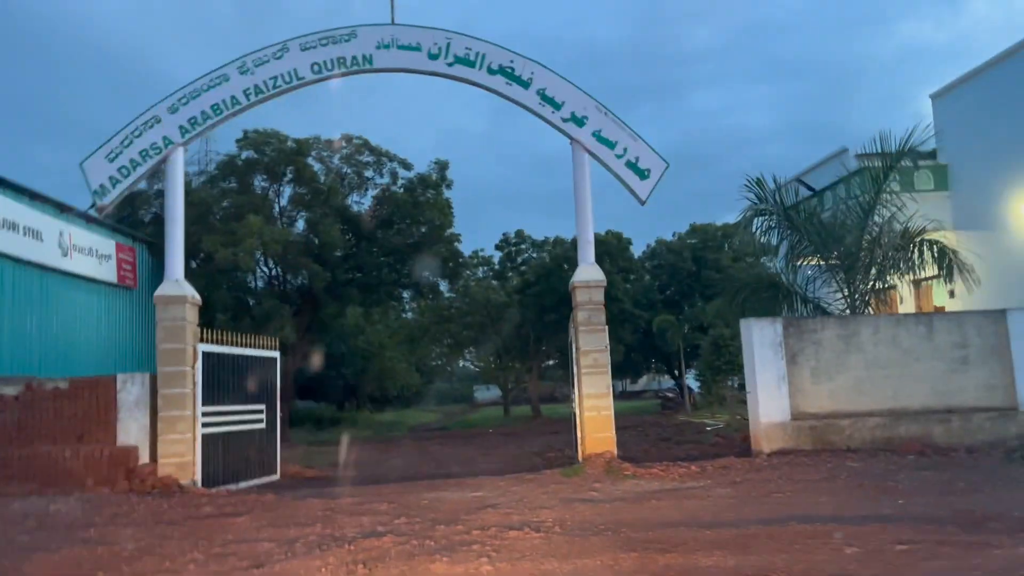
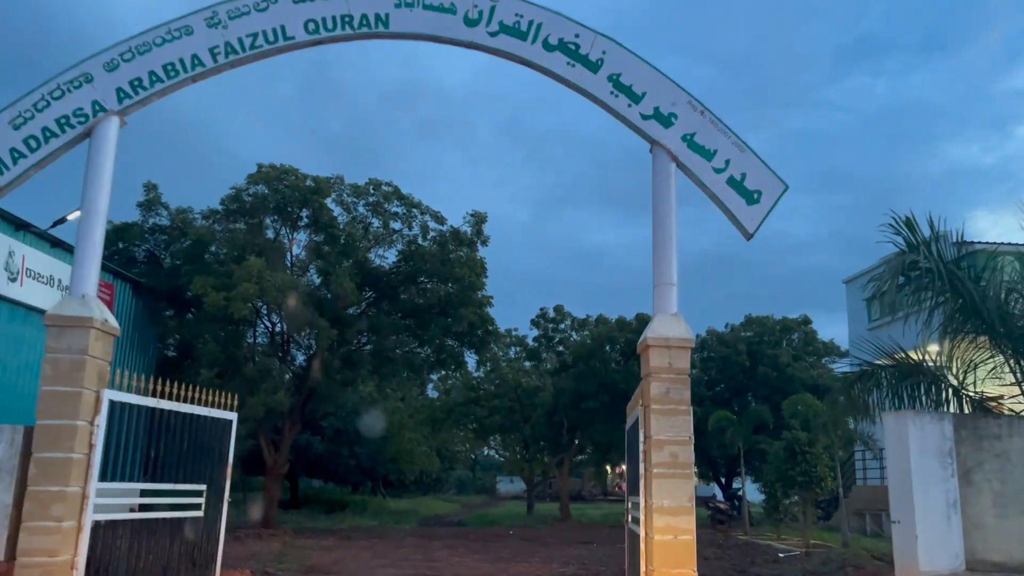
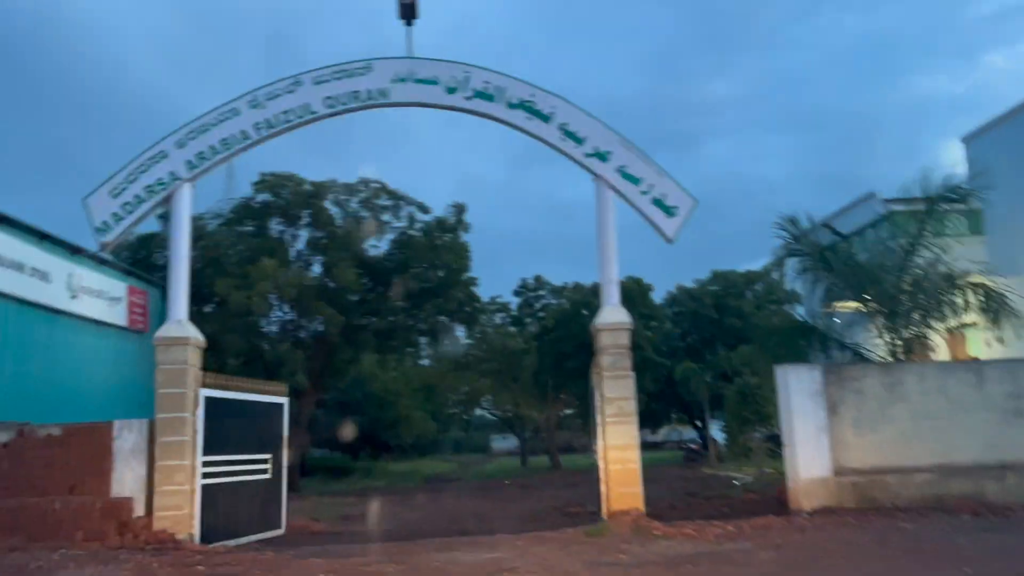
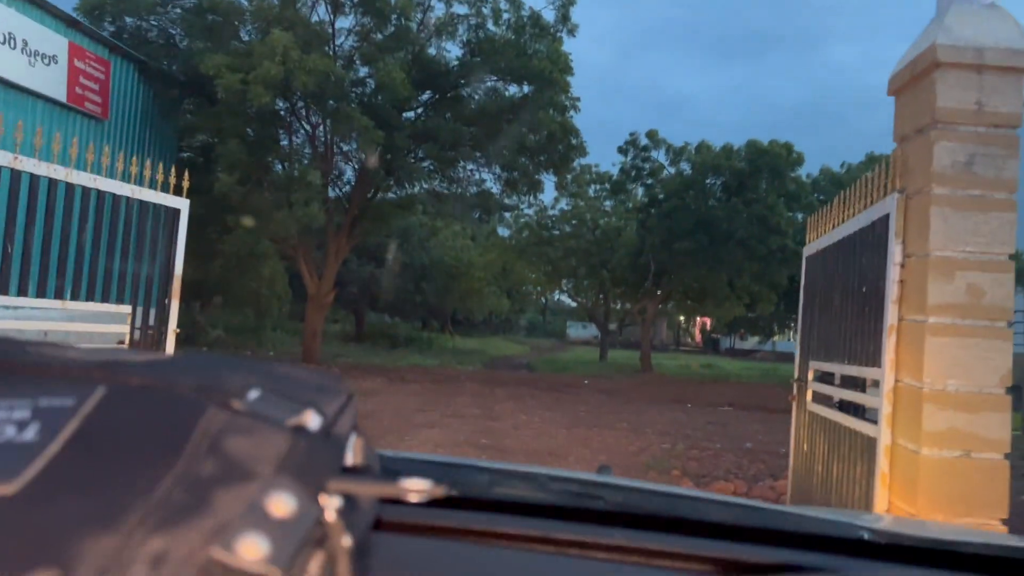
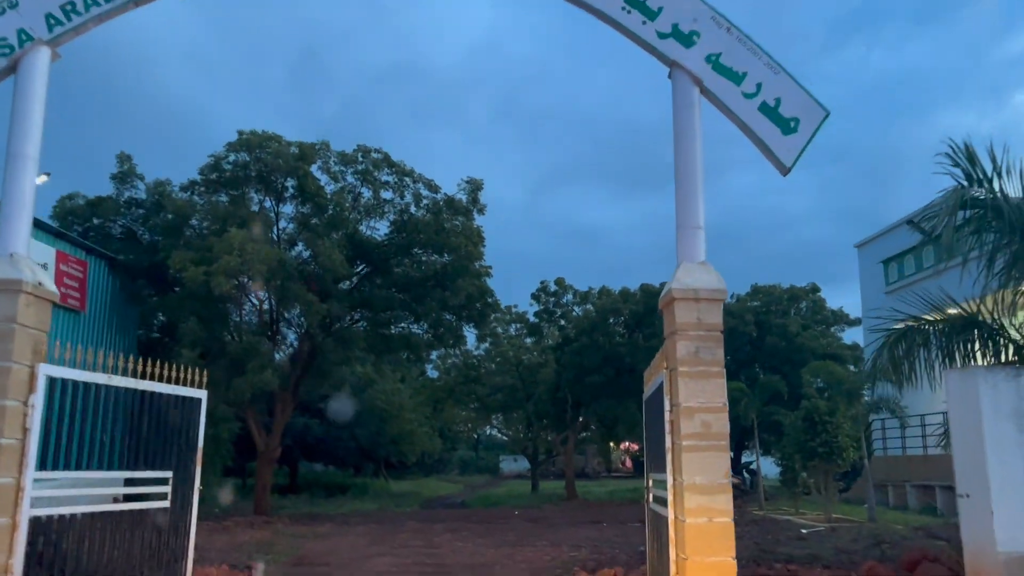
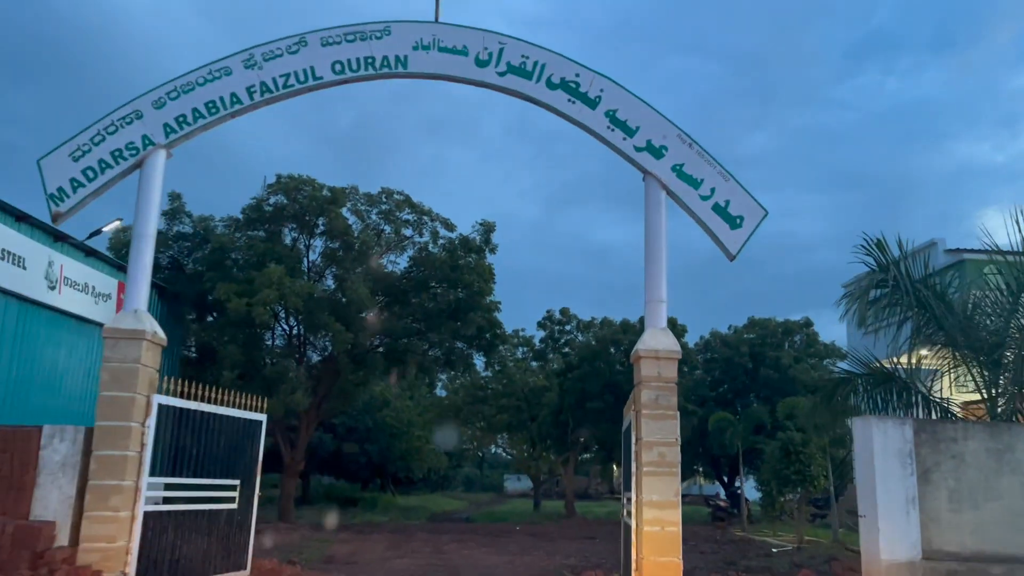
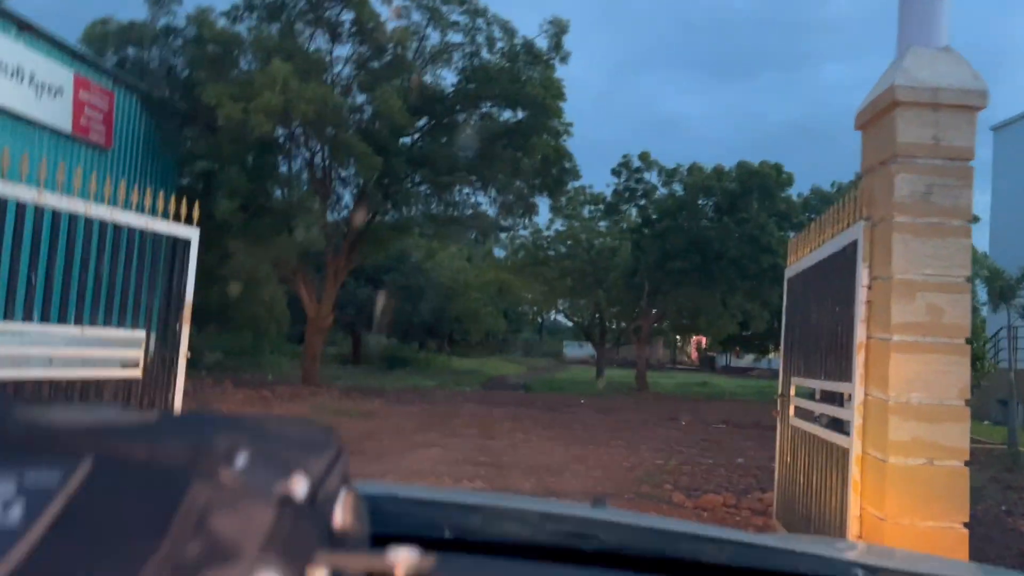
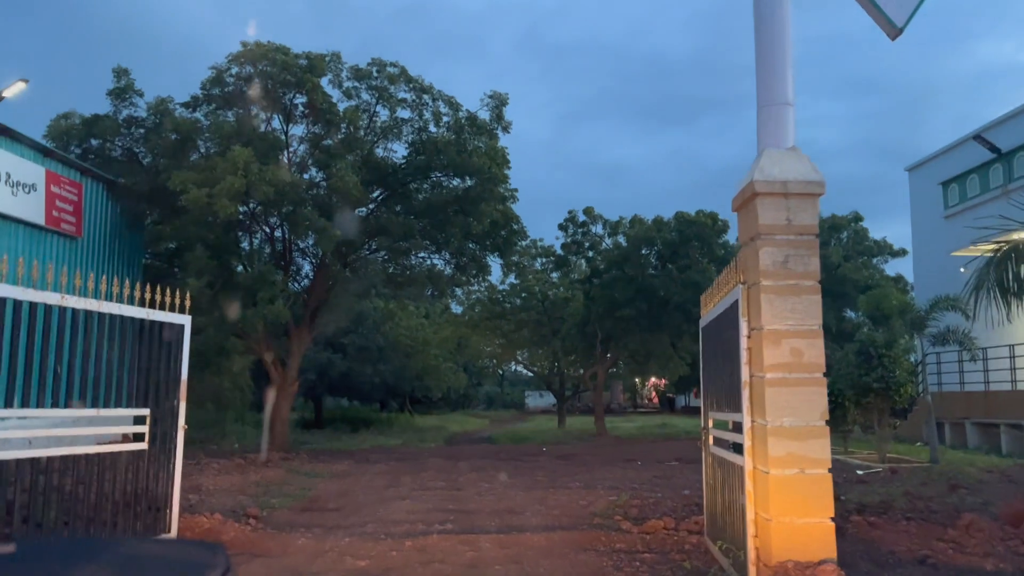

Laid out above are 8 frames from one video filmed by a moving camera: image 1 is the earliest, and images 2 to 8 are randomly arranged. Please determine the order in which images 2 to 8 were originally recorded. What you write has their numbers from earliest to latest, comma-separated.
3, 6, 2, 5, 8, 7, 4
